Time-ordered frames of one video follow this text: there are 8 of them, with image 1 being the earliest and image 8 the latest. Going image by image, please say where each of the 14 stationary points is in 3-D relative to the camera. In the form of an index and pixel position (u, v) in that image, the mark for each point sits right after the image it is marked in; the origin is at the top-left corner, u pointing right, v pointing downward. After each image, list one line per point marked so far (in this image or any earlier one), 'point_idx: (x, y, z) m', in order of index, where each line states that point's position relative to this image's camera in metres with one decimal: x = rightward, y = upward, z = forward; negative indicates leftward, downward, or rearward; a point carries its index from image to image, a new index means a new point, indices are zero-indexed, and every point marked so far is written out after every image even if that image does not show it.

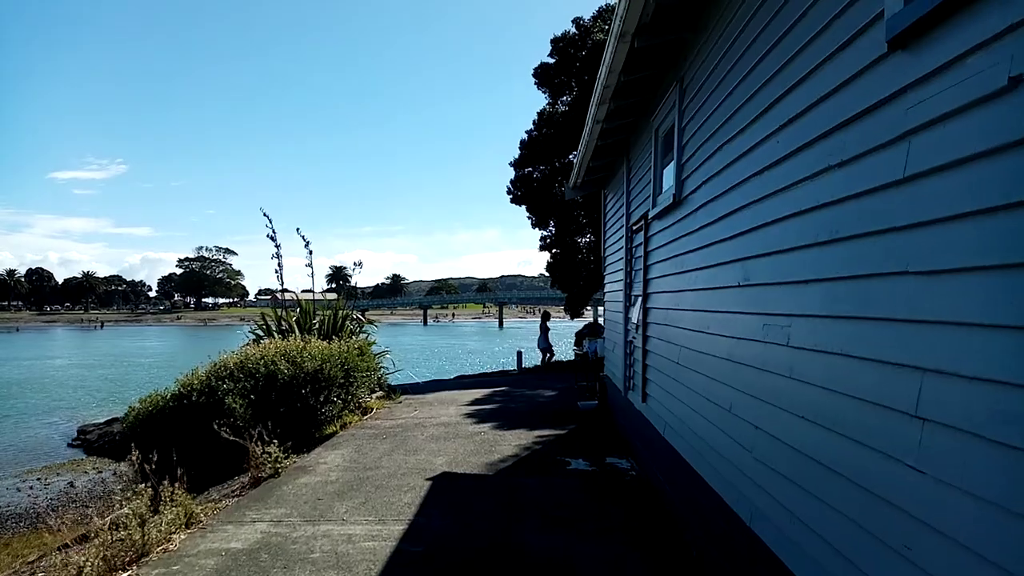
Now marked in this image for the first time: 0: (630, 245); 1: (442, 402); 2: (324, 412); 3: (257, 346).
0: (+1.5, +0.5, +7.4) m
1: (-1.4, -2.2, +11.6) m
2: (-2.8, -1.9, +8.9) m
3: (-4.2, -0.9, +9.8) m
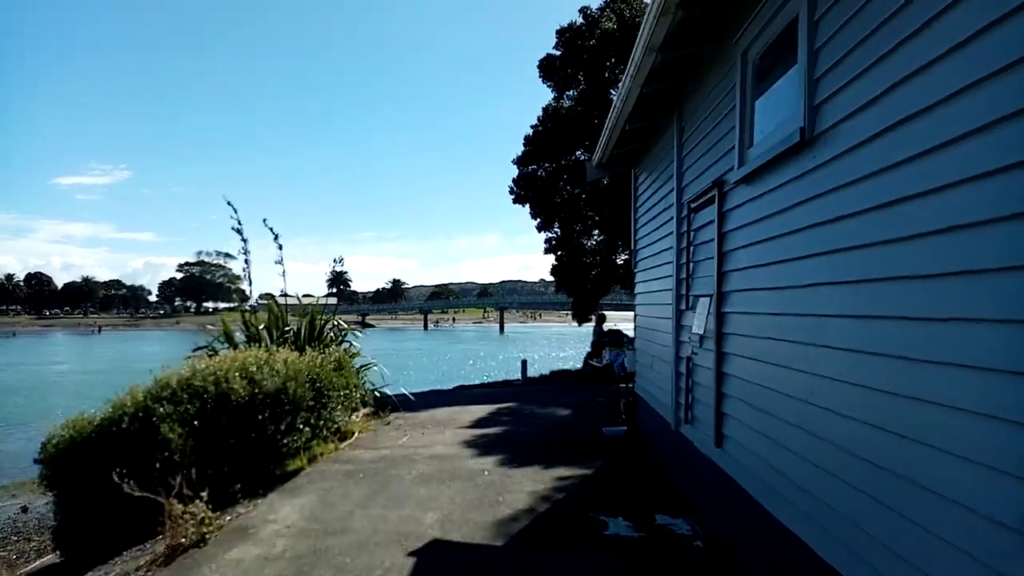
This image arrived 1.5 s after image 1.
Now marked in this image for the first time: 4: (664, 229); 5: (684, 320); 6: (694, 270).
0: (+1.6, +0.5, +5.6) m
1: (-1.2, -2.2, +9.7) m
2: (-2.7, -1.9, +7.1) m
3: (-4.0, -0.9, +8.0) m
4: (+1.7, +0.7, +6.5) m
5: (+1.6, -0.3, +5.4) m
6: (+1.6, +0.2, +5.1) m
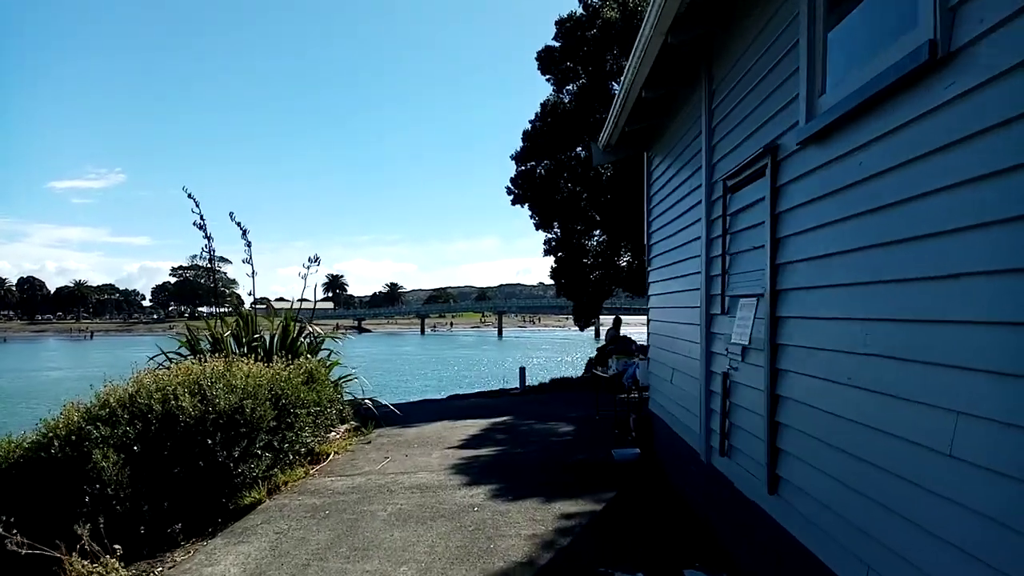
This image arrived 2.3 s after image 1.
0: (+1.6, +0.5, +4.6) m
1: (-1.3, -2.3, +8.7) m
2: (-2.8, -1.9, +6.1) m
3: (-4.1, -1.0, +7.0) m
4: (+1.6, +0.7, +5.5) m
5: (+1.5, -0.3, +4.4) m
6: (+1.5, +0.2, +4.1) m
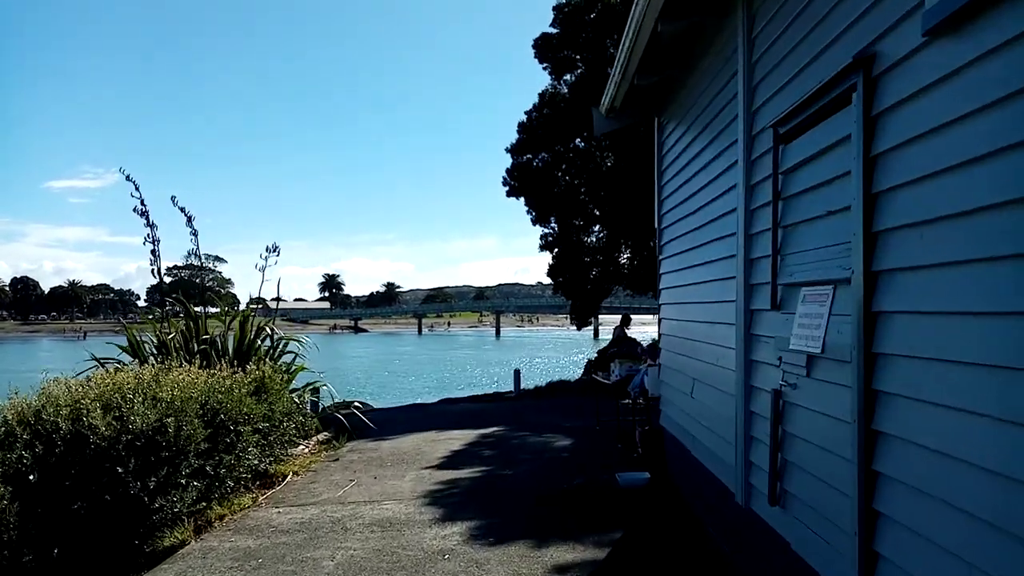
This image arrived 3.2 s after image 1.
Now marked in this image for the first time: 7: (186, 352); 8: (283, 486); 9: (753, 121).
0: (+1.4, +0.6, +3.5) m
1: (-1.4, -2.2, +7.6) m
2: (-2.9, -1.8, +5.0) m
3: (-4.2, -0.9, +5.9) m
4: (+1.5, +0.7, +4.4) m
5: (+1.4, -0.2, +3.3) m
6: (+1.4, +0.2, +3.0) m
7: (-4.2, -0.8, +7.7) m
8: (-2.5, -2.2, +6.5) m
9: (+1.4, +1.0, +3.5) m
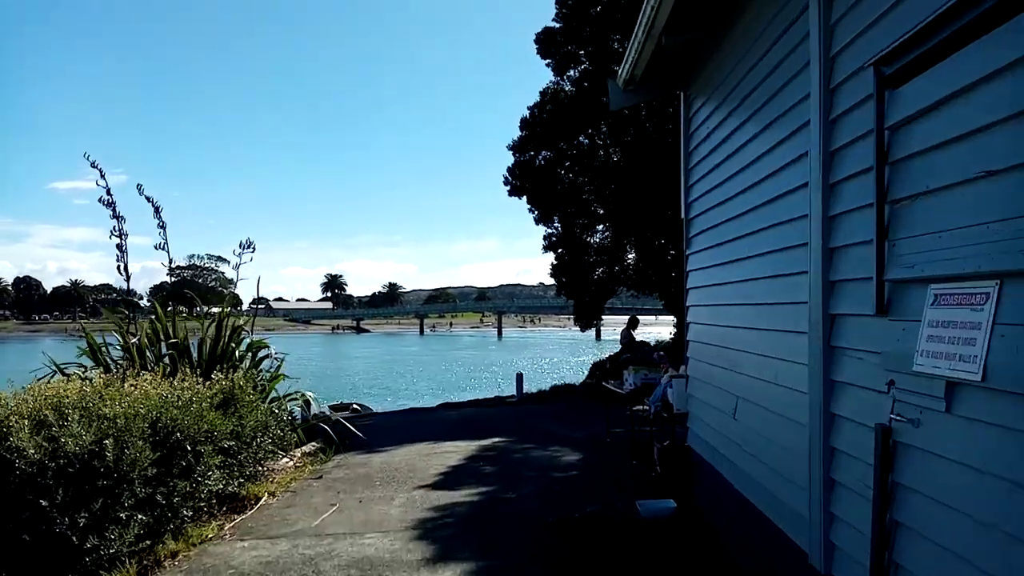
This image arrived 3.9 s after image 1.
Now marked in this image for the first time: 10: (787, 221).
0: (+1.4, +0.6, +2.7) m
1: (-1.4, -2.2, +6.8) m
2: (-2.9, -1.8, +4.2) m
3: (-4.2, -0.9, +5.1) m
4: (+1.5, +0.8, +3.6) m
5: (+1.4, -0.2, +2.5) m
6: (+1.4, +0.3, +2.2) m
7: (-4.2, -0.8, +6.9) m
8: (-2.5, -2.1, +5.7) m
9: (+1.4, +1.0, +2.7) m
10: (+1.5, +0.4, +3.3) m
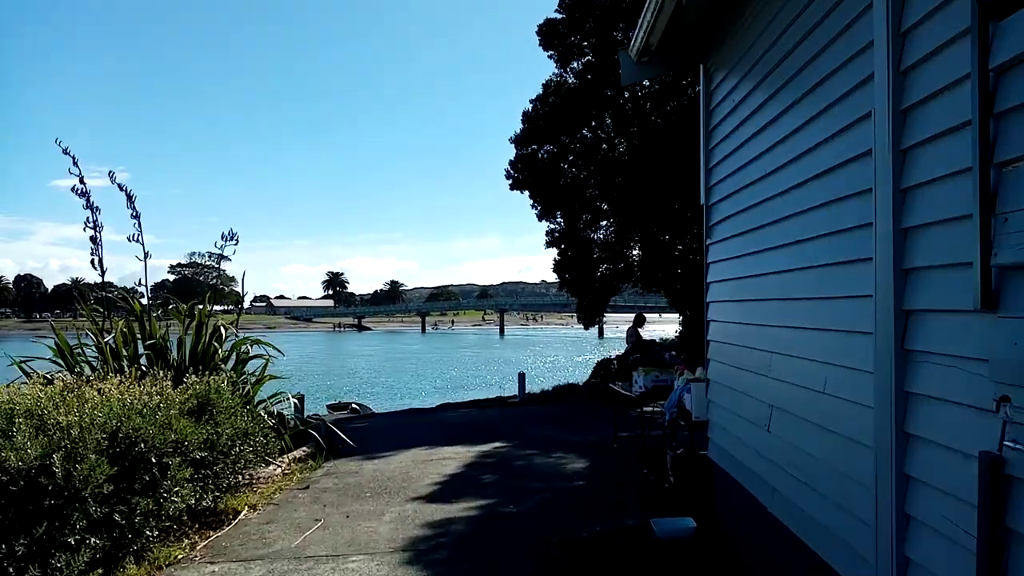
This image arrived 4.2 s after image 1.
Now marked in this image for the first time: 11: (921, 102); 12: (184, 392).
0: (+1.4, +0.6, +2.2) m
1: (-1.4, -2.1, +6.3) m
2: (-2.9, -1.8, +3.7) m
3: (-4.2, -0.8, +4.6) m
4: (+1.5, +0.8, +3.1) m
5: (+1.4, -0.2, +2.0) m
6: (+1.4, +0.3, +1.7) m
7: (-4.2, -0.8, +6.5) m
8: (-2.4, -2.1, +5.2) m
9: (+1.4, +1.0, +2.2) m
10: (+1.5, +0.4, +2.8) m
11: (+1.4, +0.7, +2.1) m
12: (-2.9, -0.9, +5.2) m
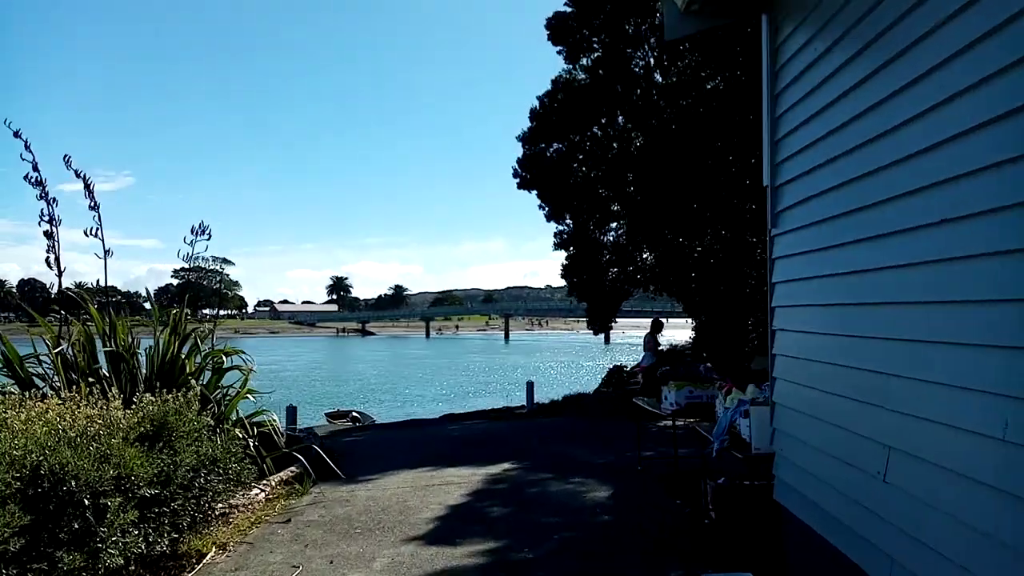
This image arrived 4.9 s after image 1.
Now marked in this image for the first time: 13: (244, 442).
0: (+1.5, +0.7, +1.3) m
1: (-1.3, -2.1, +5.4) m
2: (-2.8, -1.8, +2.8) m
3: (-4.1, -0.8, +3.8) m
4: (+1.6, +0.8, +2.2) m
5: (+1.5, -0.2, +1.1) m
6: (+1.5, +0.3, +0.8) m
7: (-4.0, -0.8, +5.6) m
8: (-2.3, -2.1, +4.4) m
9: (+1.5, +1.0, +1.4) m
10: (+1.6, +0.4, +1.9) m
11: (+1.5, +0.7, +1.2) m
12: (-2.7, -0.9, +4.4) m
13: (-2.6, -1.5, +5.9) m
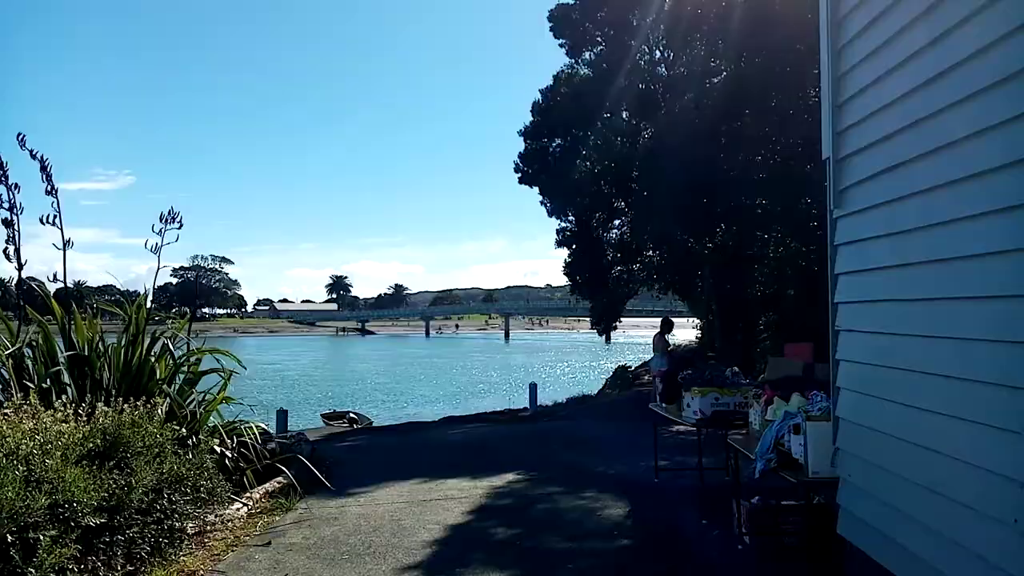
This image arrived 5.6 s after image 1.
0: (+1.6, +0.7, +0.7) m
1: (-1.2, -2.1, +4.8) m
2: (-2.7, -1.7, +2.2) m
3: (-4.0, -0.8, +3.2) m
4: (+1.7, +0.8, +1.6) m
5: (+1.5, -0.1, +0.5) m
6: (+1.6, +0.3, +0.2) m
7: (-4.0, -0.8, +5.0) m
8: (-2.3, -2.1, +3.8) m
9: (+1.6, +1.1, +0.8) m
10: (+1.7, +0.4, +1.3) m
11: (+1.6, +0.7, +0.6) m
12: (-2.7, -0.9, +3.8) m
13: (-2.6, -1.5, +5.3) m
